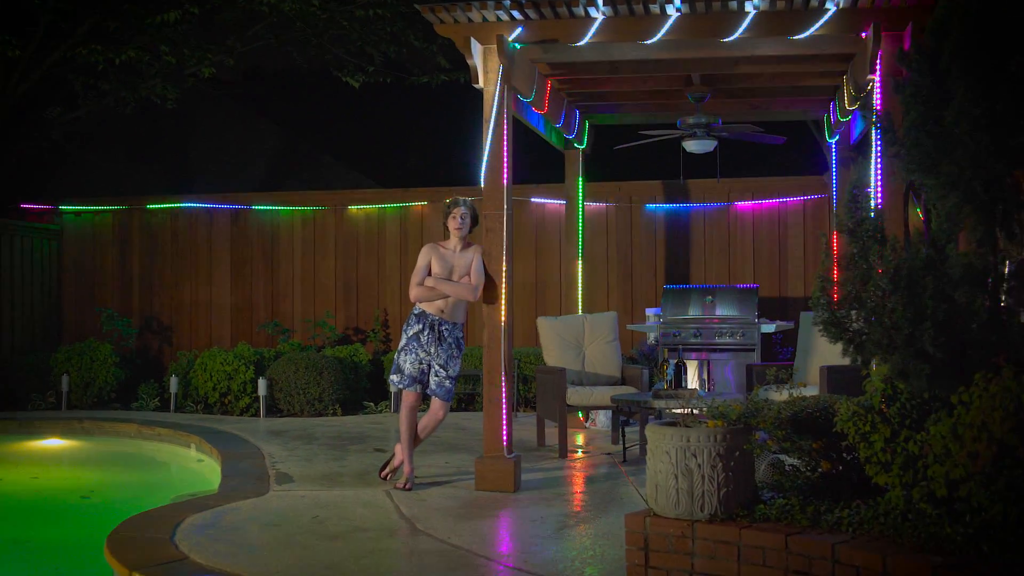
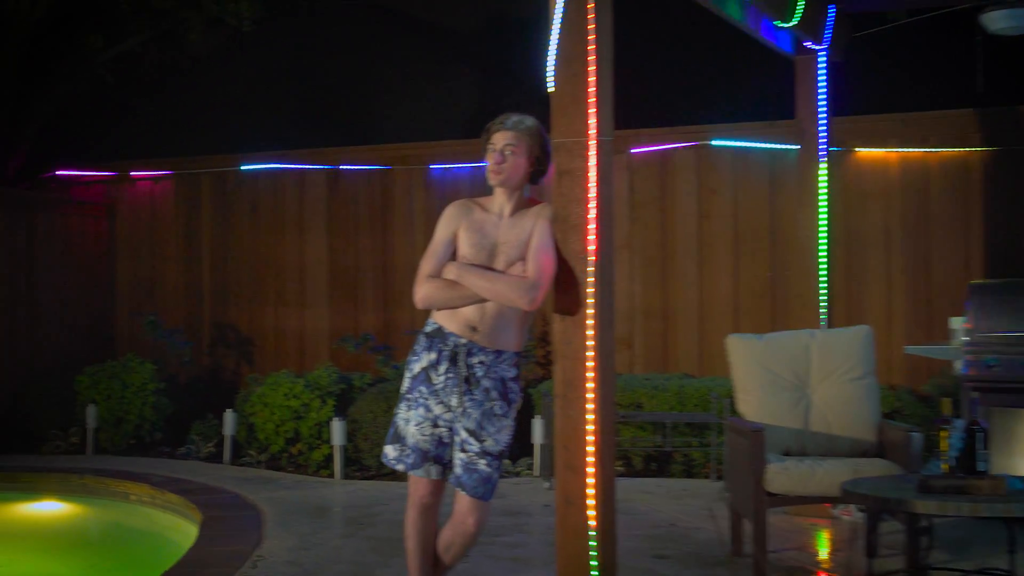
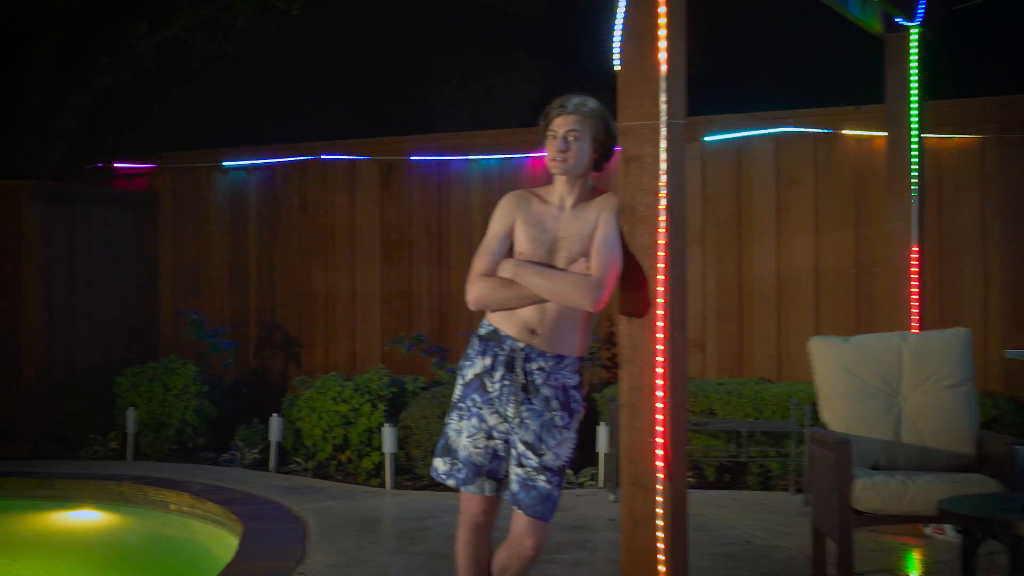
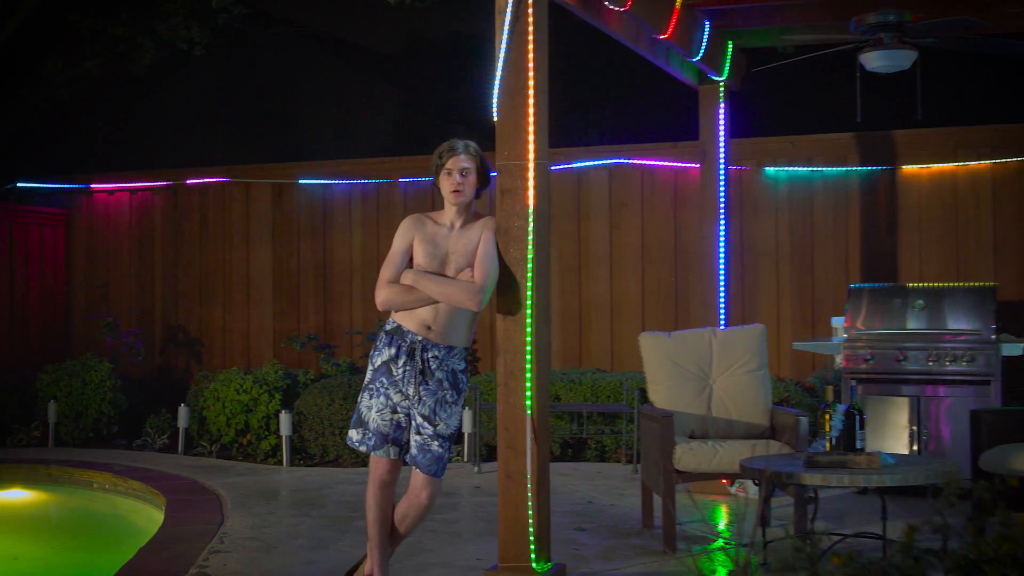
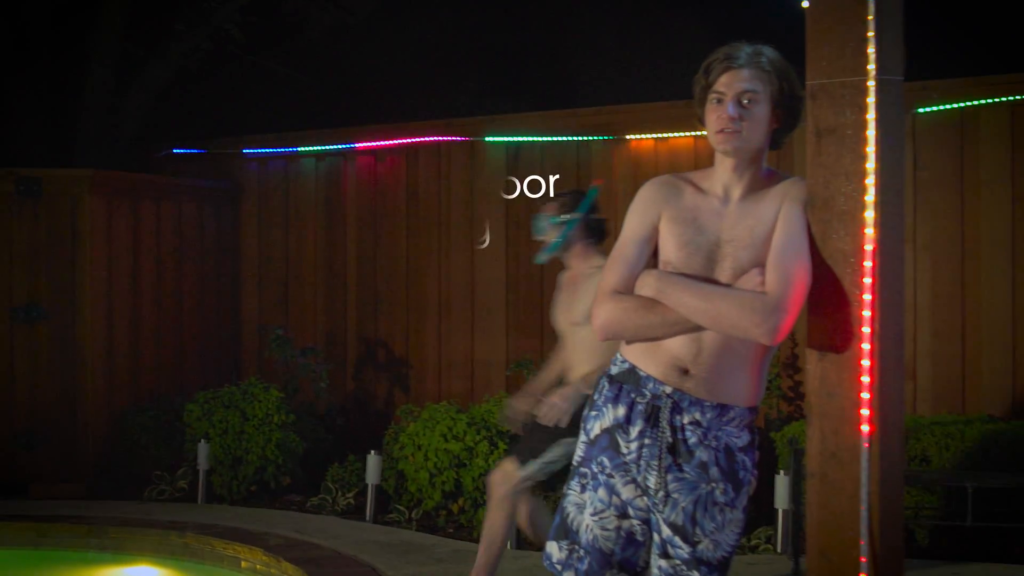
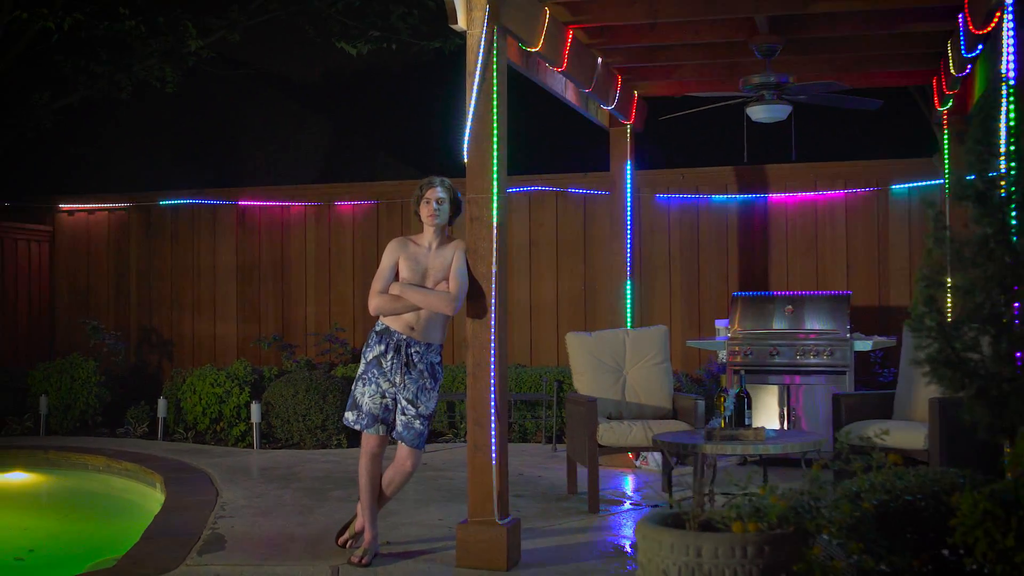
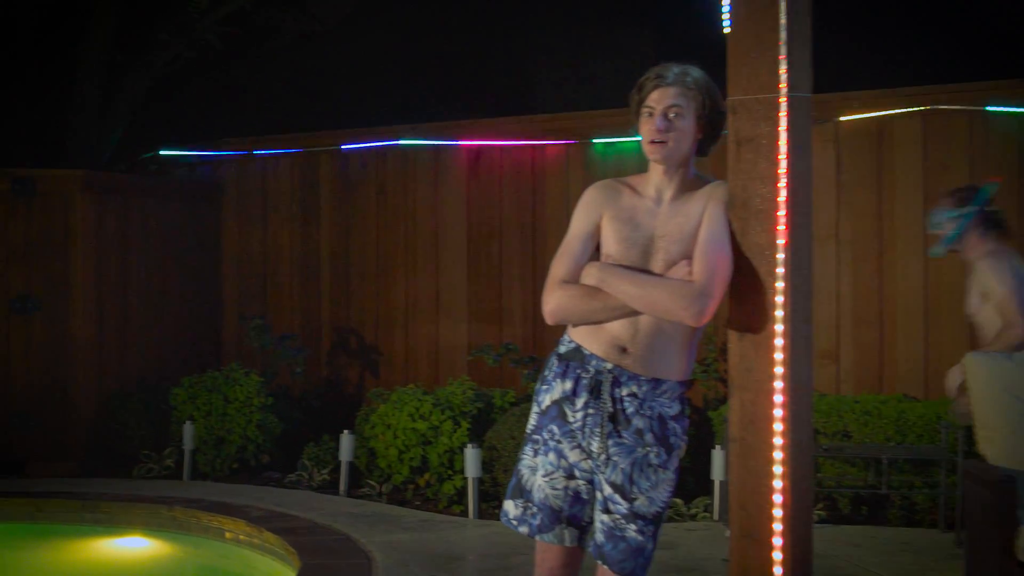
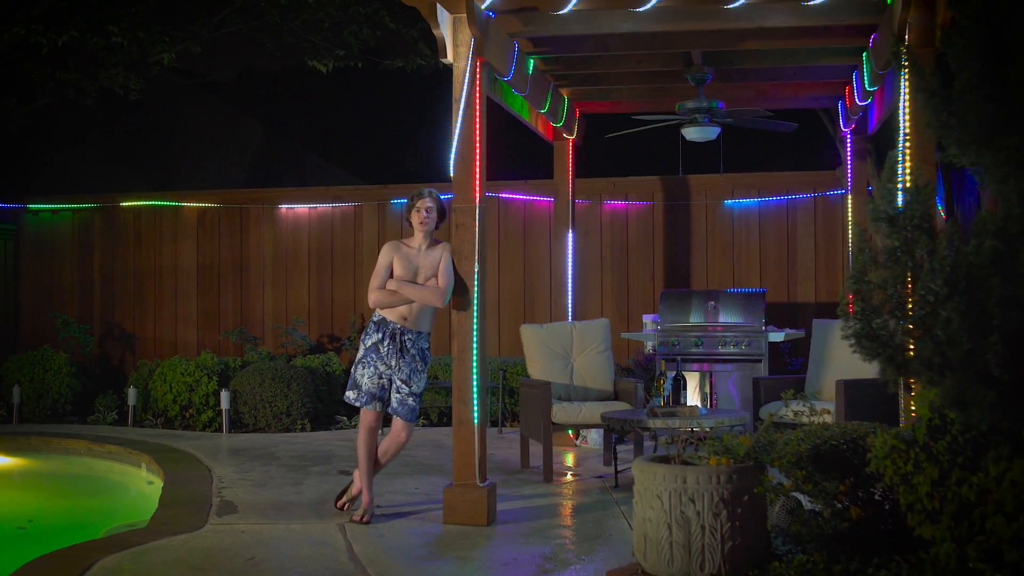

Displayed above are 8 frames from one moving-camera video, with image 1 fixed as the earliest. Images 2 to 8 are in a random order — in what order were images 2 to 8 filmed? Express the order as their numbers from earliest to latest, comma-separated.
8, 6, 4, 2, 3, 7, 5
